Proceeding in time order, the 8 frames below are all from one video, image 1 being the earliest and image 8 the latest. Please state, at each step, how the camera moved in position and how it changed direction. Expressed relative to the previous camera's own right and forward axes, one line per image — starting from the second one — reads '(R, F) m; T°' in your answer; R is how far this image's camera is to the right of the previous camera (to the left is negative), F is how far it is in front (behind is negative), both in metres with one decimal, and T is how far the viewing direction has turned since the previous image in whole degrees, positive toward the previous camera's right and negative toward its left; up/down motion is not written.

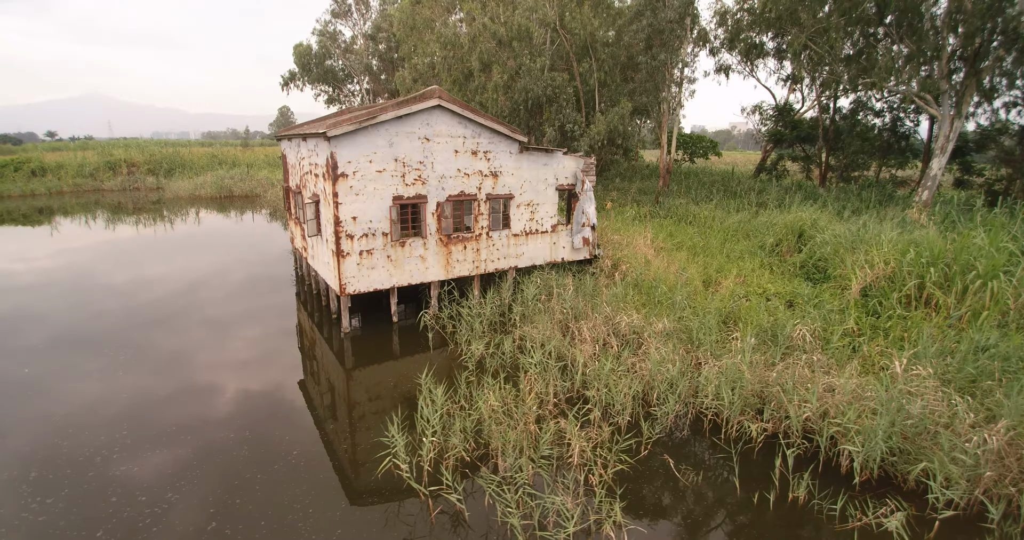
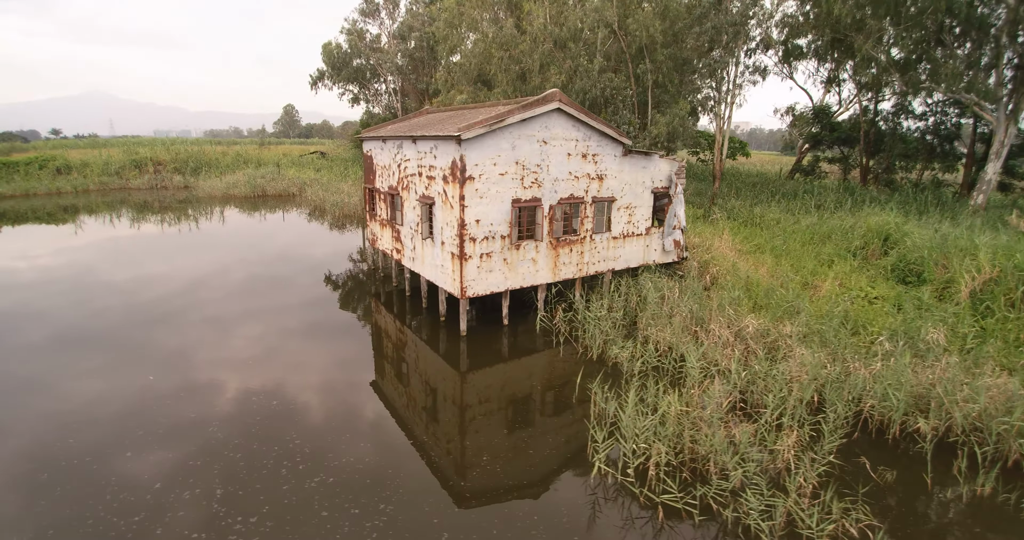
(-2.2, 0.0) m; +1°
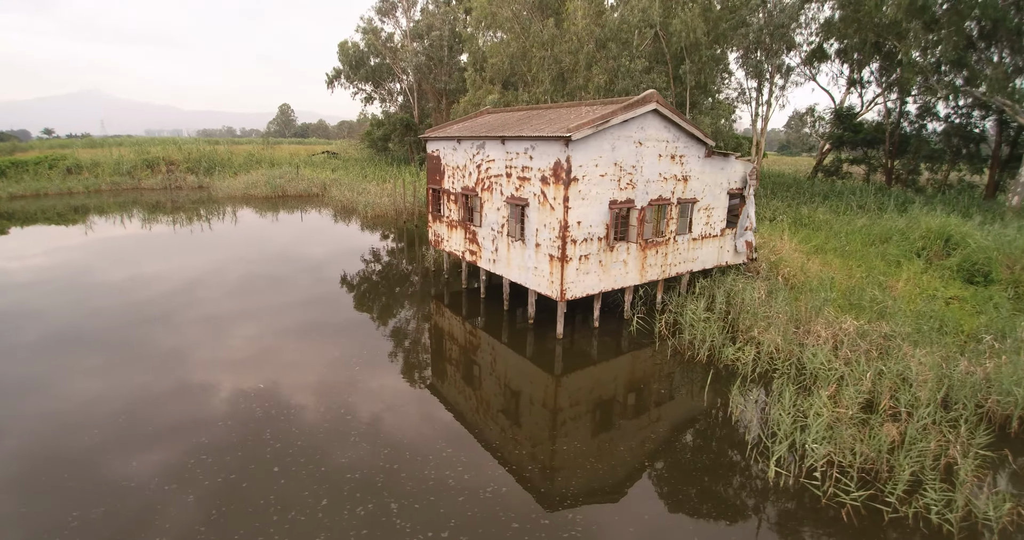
(-1.9, +0.1) m; +2°
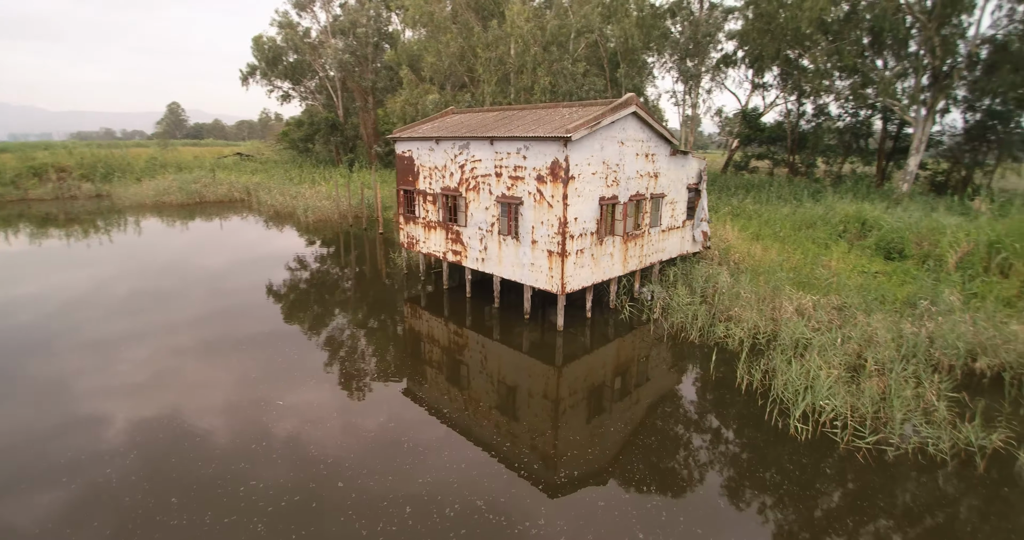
(-1.5, -0.1) m; +10°
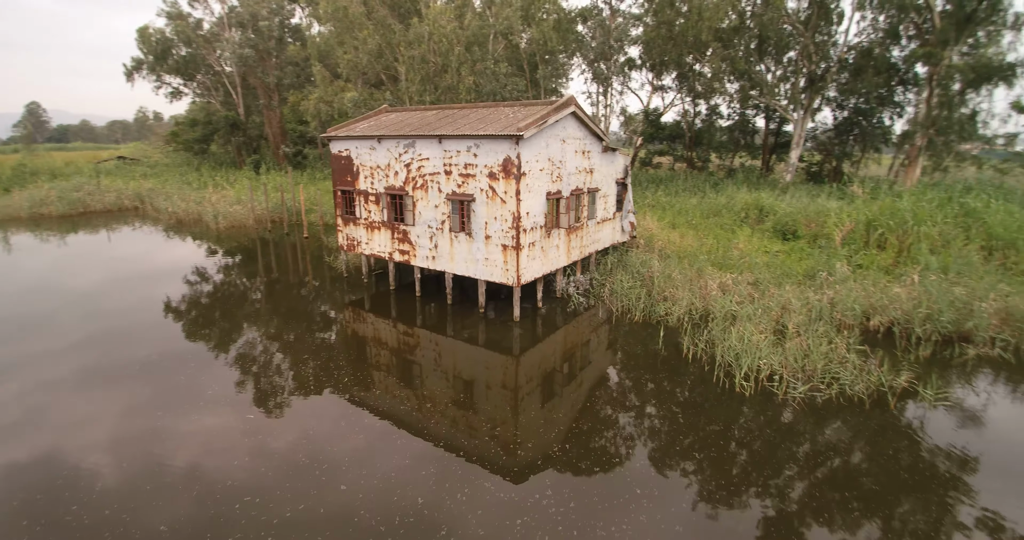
(-0.9, -0.2) m; +10°
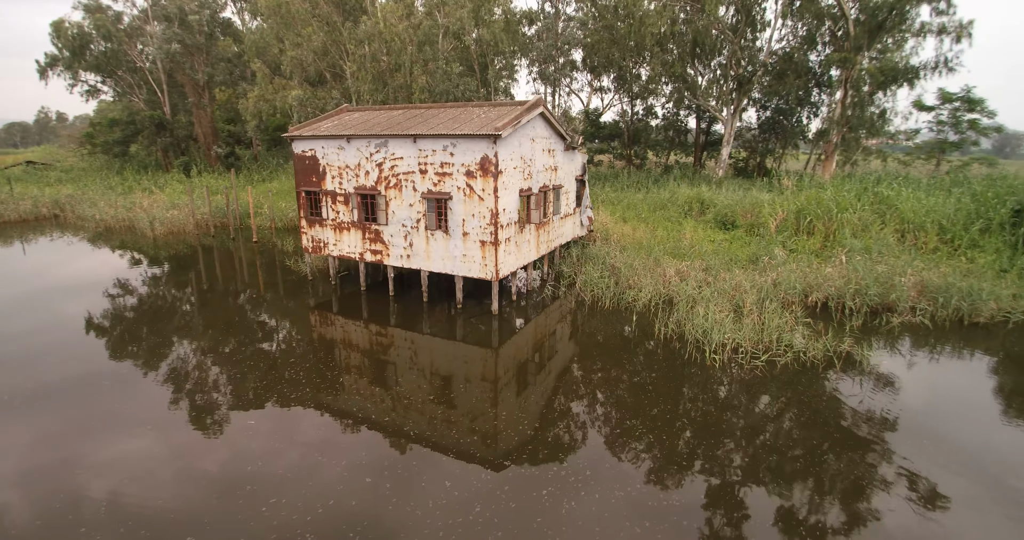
(-0.8, -0.3) m; +7°
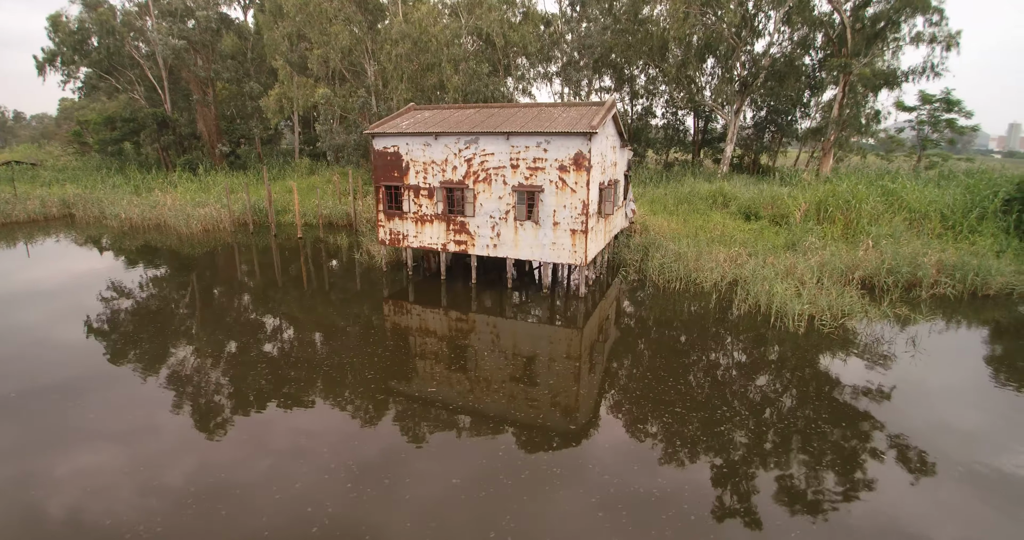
(-2.6, -0.7) m; +4°
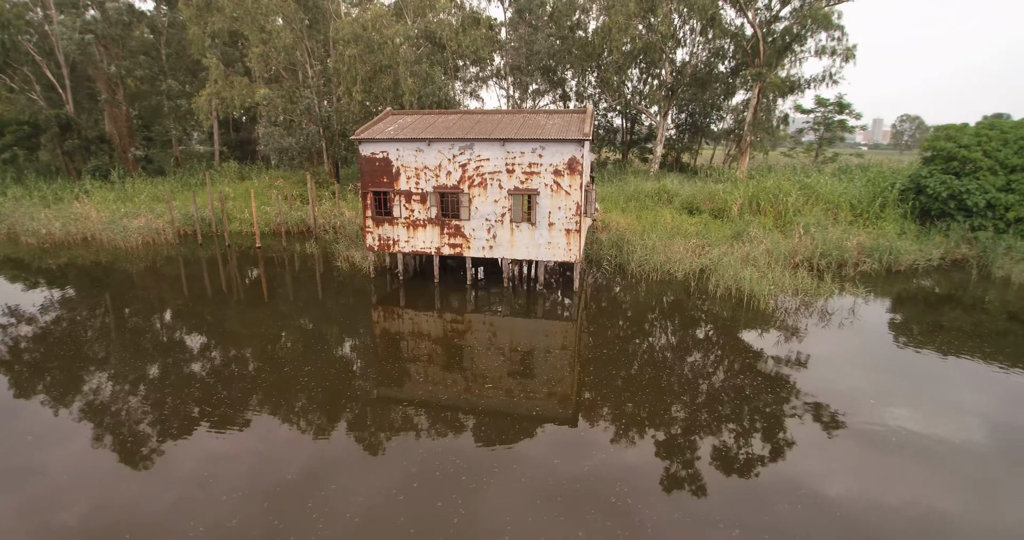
(-1.9, -0.4) m; +10°
